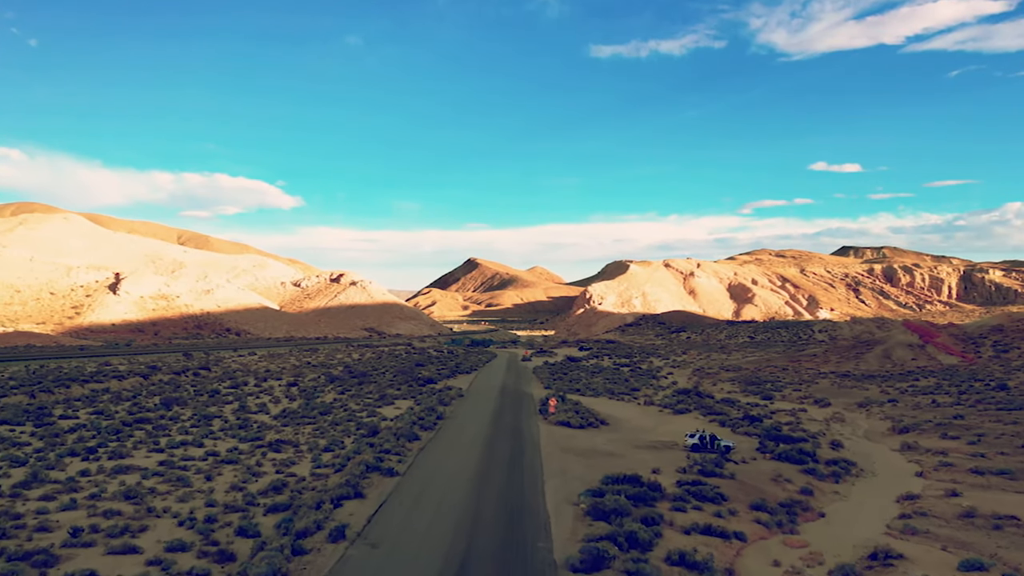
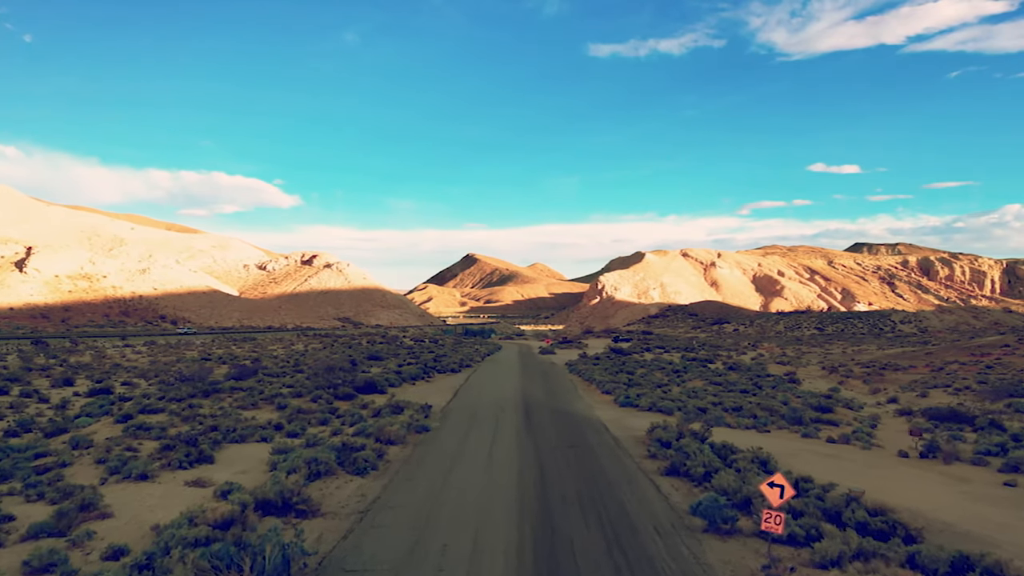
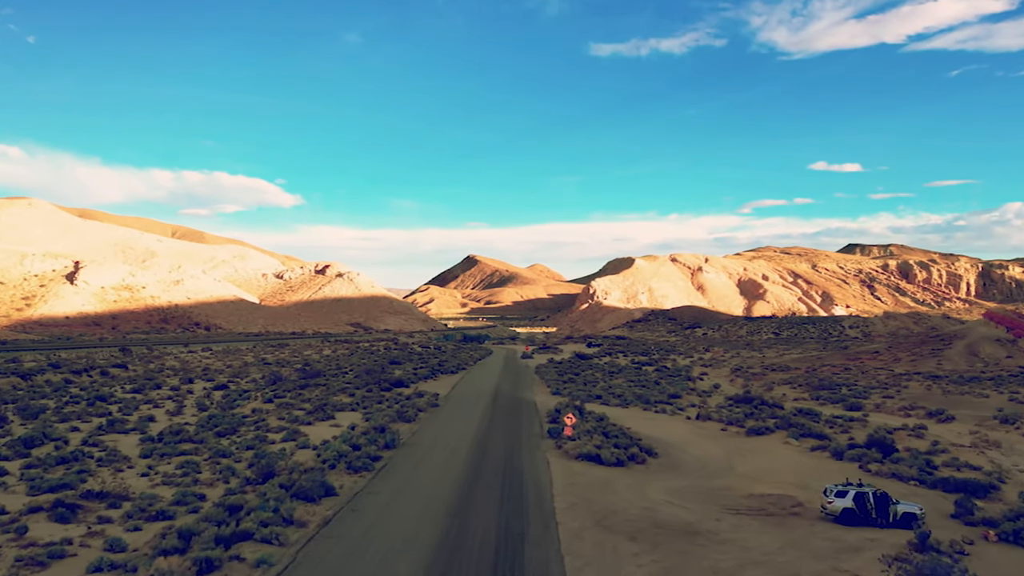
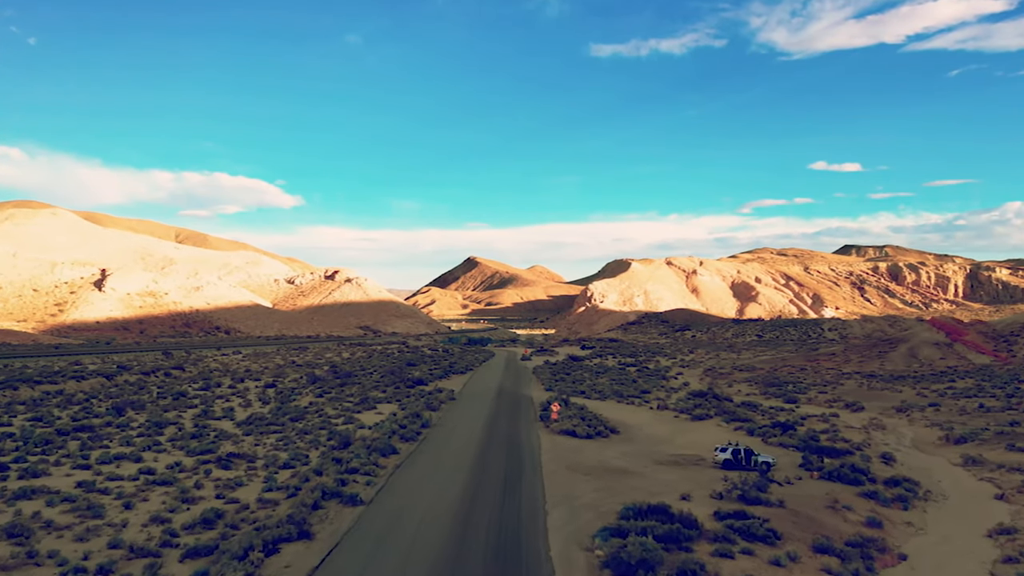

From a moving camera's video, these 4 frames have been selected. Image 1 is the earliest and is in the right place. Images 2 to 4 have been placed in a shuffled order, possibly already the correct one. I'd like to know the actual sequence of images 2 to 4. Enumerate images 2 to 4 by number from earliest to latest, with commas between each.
4, 3, 2
